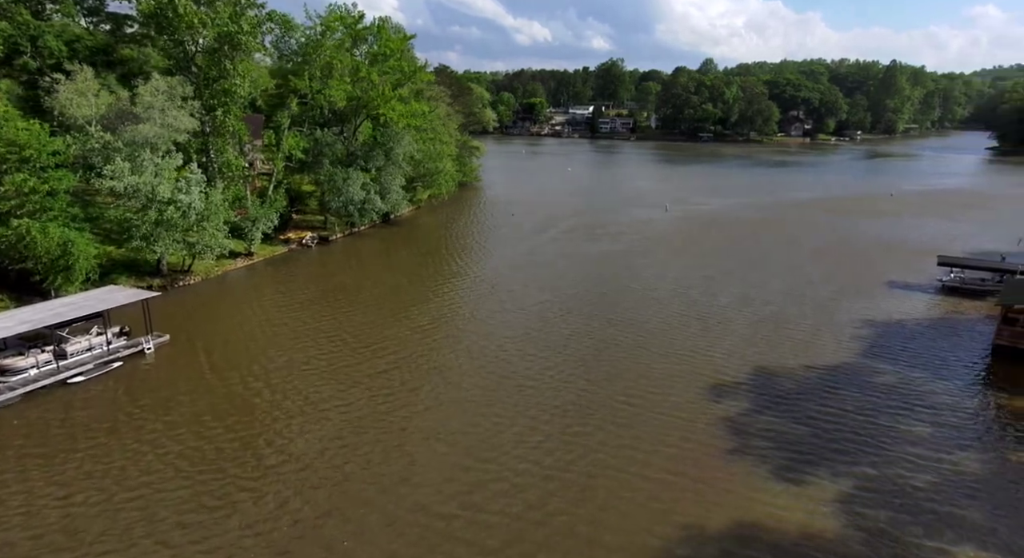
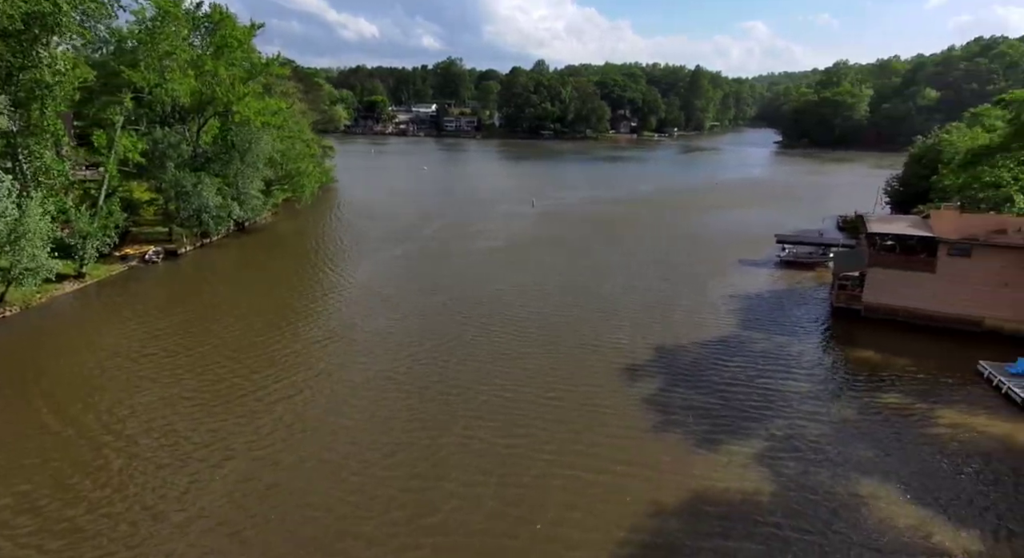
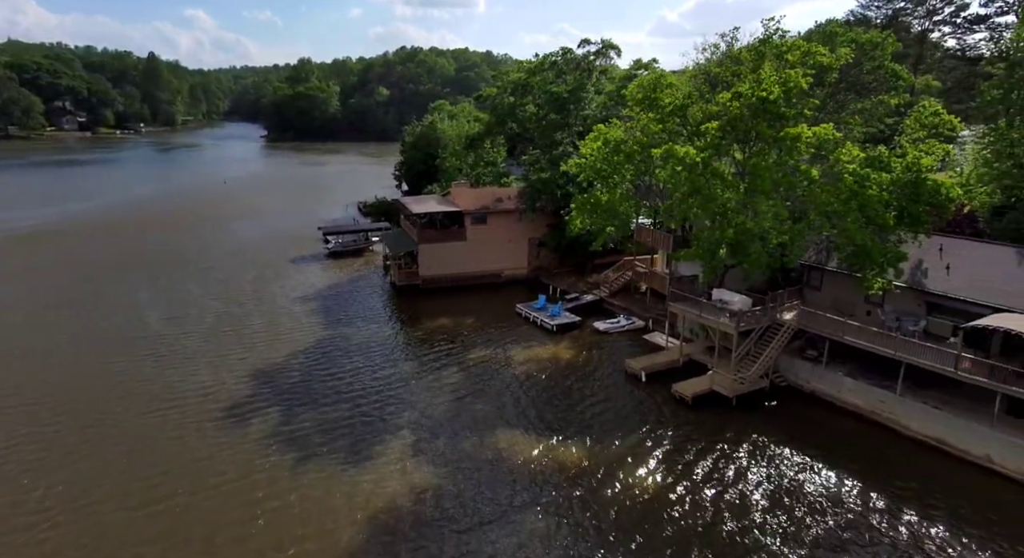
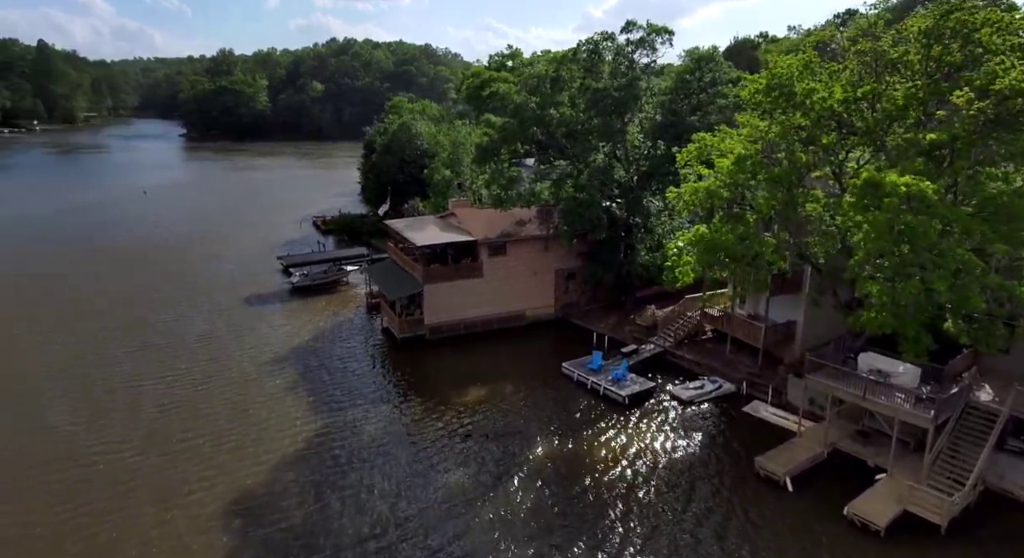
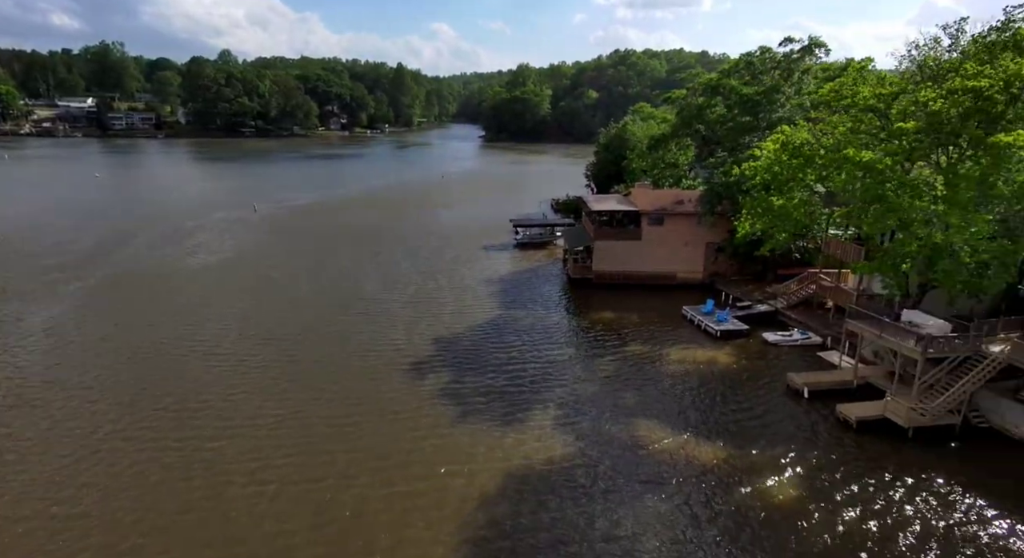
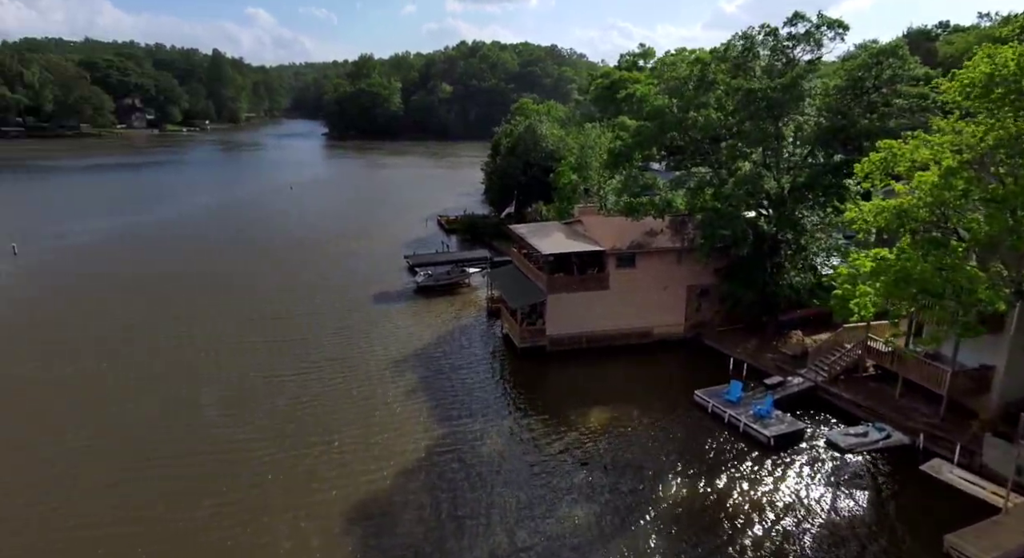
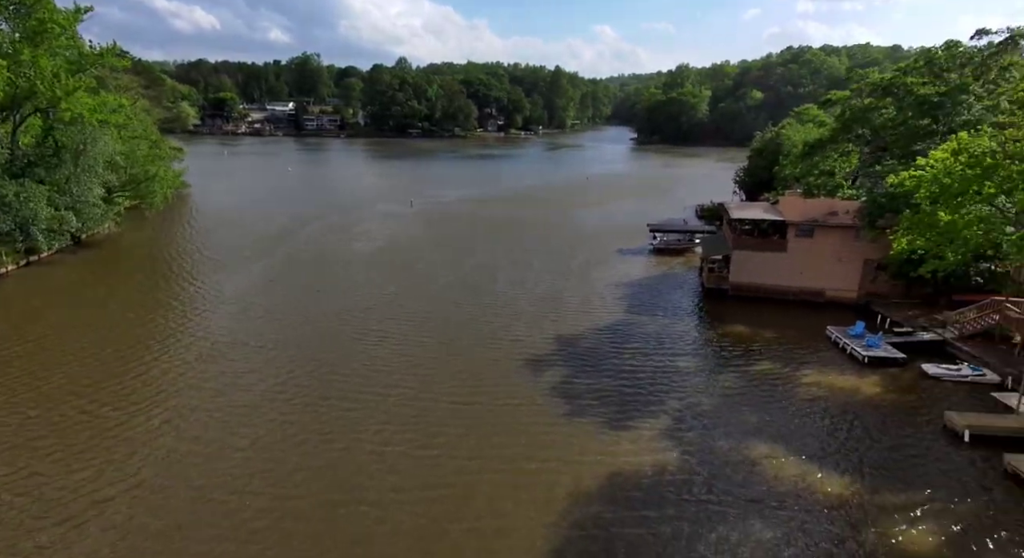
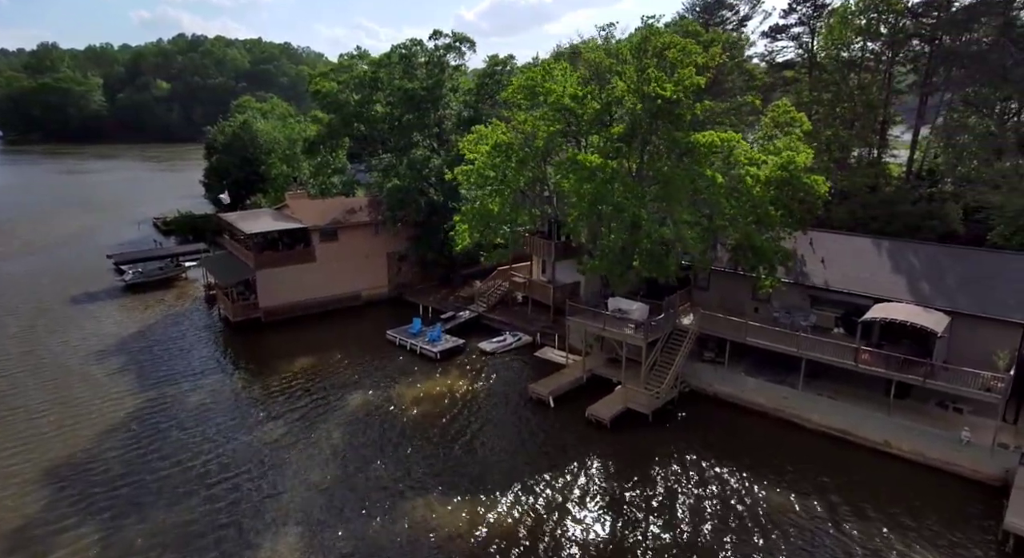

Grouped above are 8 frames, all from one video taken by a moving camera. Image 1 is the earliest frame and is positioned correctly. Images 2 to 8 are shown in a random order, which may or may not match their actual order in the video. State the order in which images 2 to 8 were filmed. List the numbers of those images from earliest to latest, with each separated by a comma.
2, 7, 5, 3, 8, 4, 6
